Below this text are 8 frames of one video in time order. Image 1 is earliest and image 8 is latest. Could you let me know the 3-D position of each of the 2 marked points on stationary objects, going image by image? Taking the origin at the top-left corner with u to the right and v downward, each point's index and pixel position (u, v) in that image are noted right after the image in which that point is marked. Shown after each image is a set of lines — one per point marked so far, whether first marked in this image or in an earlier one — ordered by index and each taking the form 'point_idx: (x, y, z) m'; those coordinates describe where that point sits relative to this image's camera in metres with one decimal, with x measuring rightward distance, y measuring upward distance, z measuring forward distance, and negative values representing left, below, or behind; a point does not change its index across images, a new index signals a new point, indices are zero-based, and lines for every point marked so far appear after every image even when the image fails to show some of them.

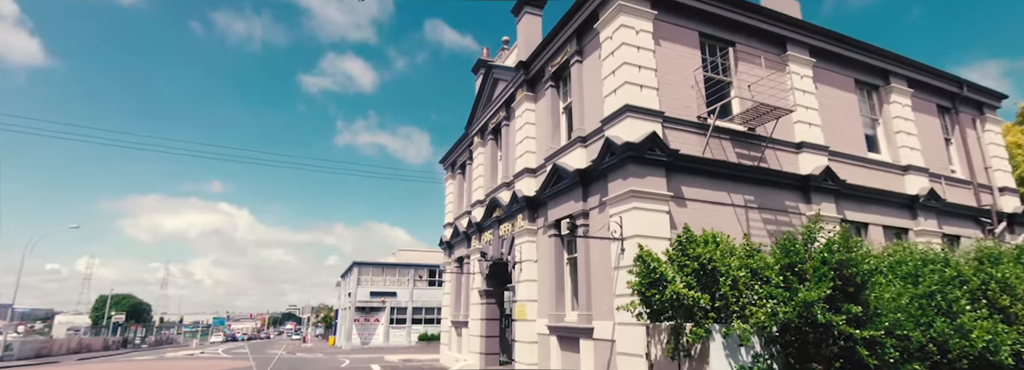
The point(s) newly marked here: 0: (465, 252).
0: (-1.7, -2.4, +18.4) m
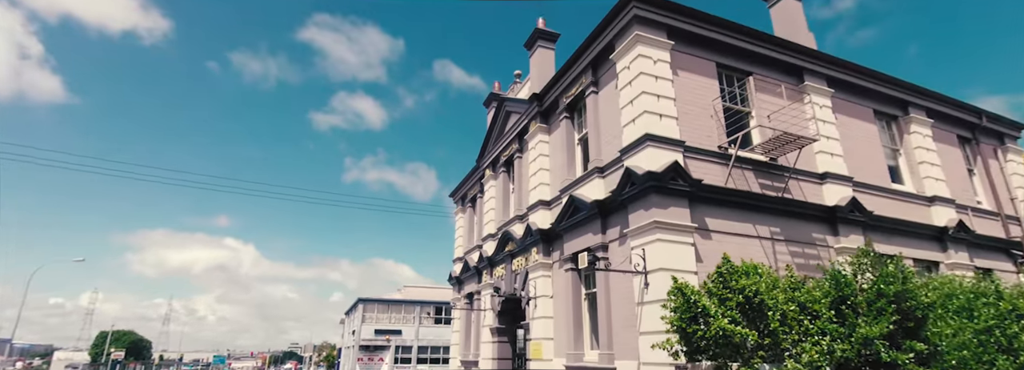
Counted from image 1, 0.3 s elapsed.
0: (-1.3, -3.6, +17.8) m
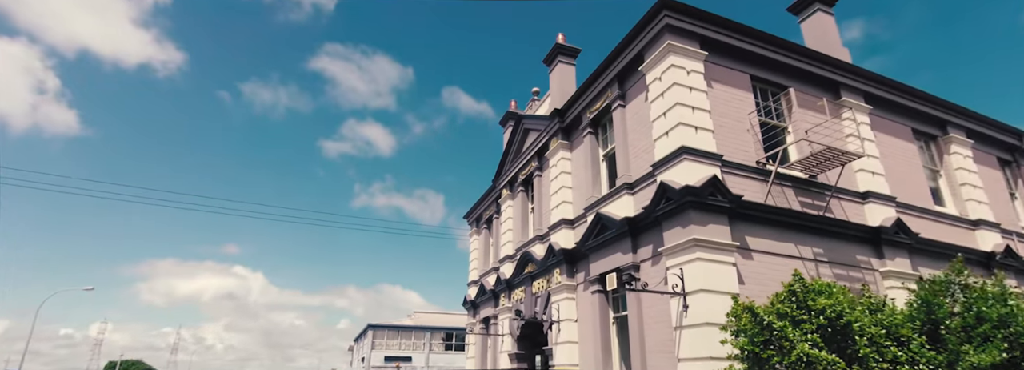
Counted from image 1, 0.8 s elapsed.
0: (-0.7, -4.3, +17.2) m
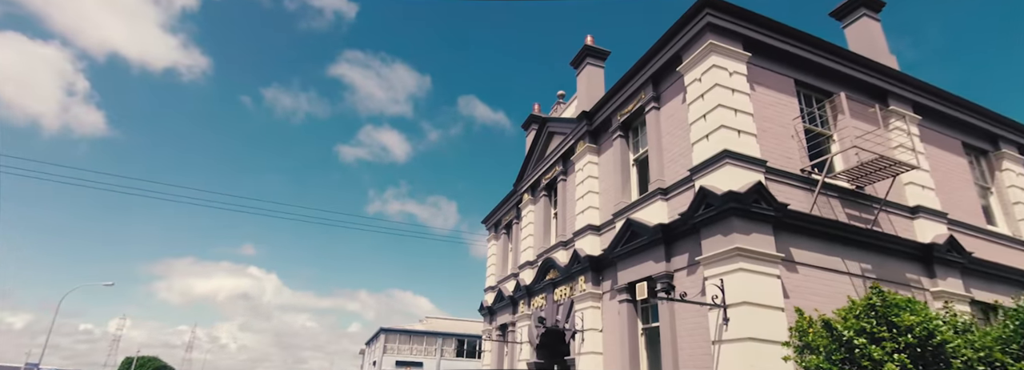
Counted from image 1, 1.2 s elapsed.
0: (-0.1, -4.4, +16.7) m
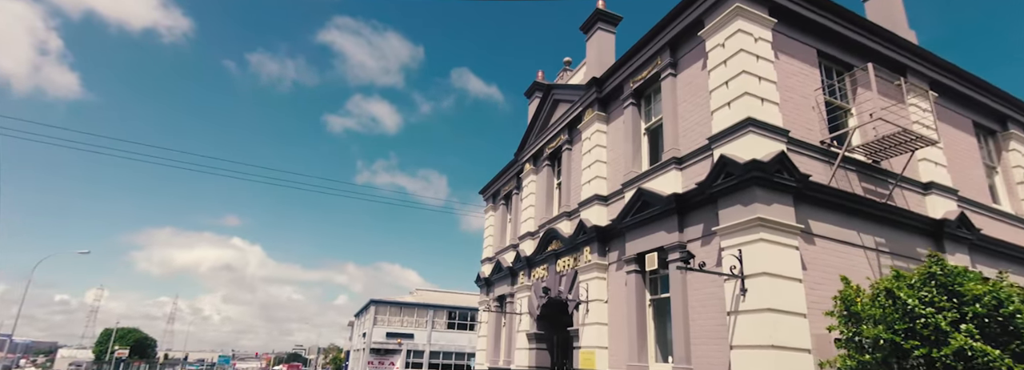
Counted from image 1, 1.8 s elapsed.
0: (-0.2, -3.4, +16.6) m
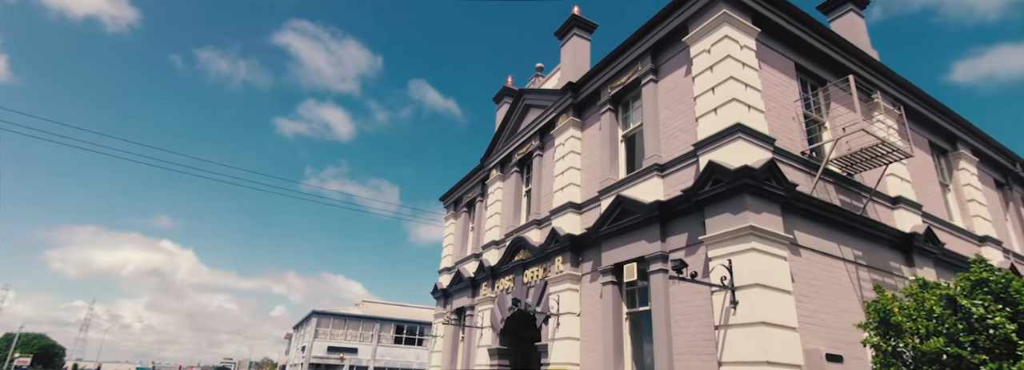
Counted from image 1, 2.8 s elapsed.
0: (-1.4, -3.7, +15.8) m
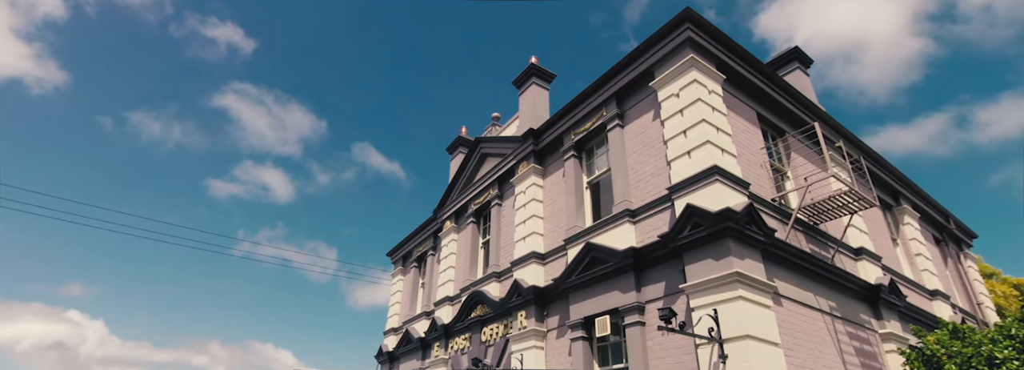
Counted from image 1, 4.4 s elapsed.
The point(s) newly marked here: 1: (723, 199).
0: (-2.7, -5.1, +14.3) m
1: (+3.1, -0.2, +7.3) m
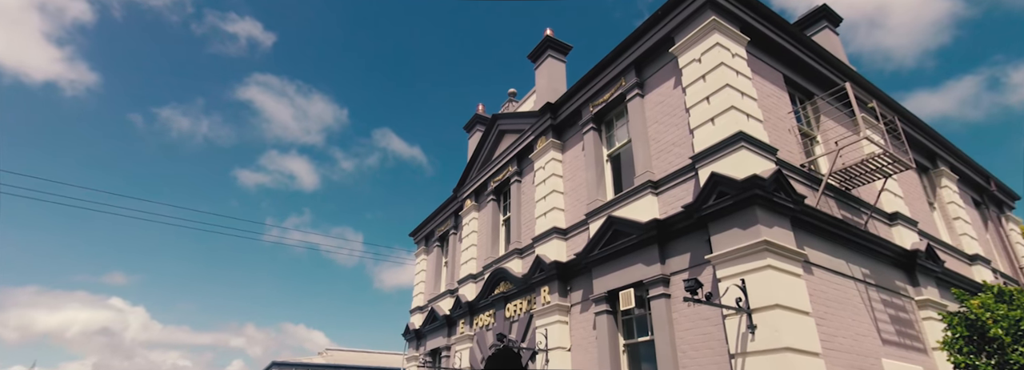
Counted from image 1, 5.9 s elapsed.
0: (-2.0, -4.5, +14.5) m
1: (+3.3, +0.3, +7.0) m
